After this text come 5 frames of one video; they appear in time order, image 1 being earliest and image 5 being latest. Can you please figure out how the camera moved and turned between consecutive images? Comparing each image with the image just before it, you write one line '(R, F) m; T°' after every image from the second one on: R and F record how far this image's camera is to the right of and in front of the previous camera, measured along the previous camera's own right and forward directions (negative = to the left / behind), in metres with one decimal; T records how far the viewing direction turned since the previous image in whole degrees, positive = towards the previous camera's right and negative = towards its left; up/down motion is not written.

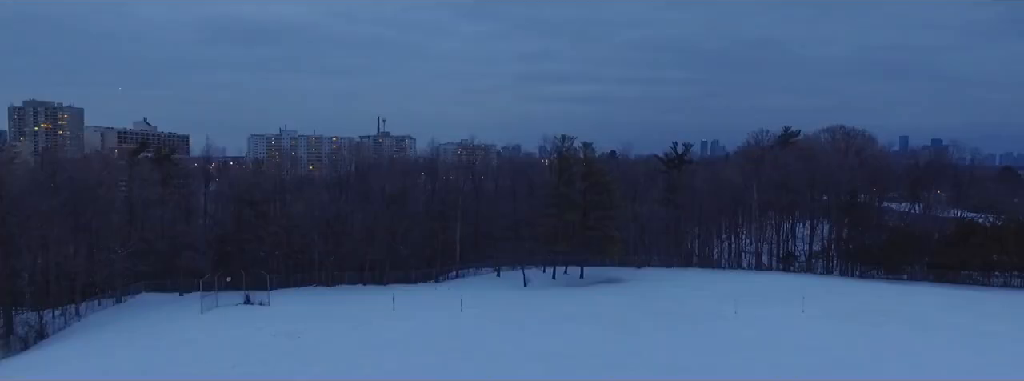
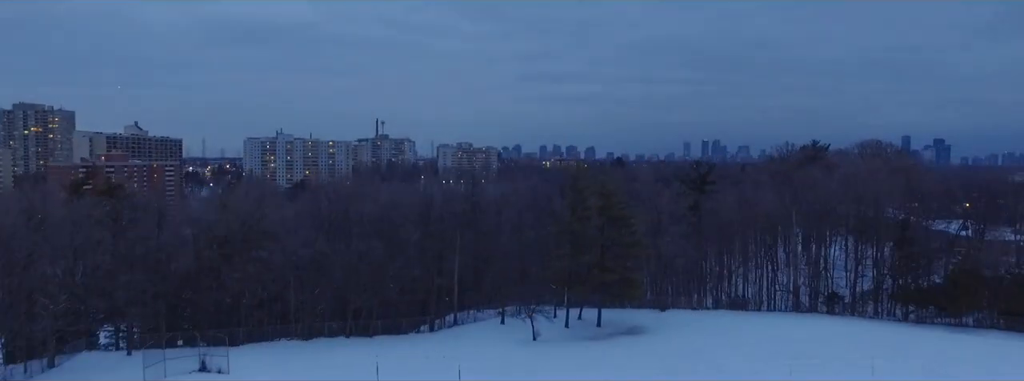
(-0.1, +2.1) m; 0°
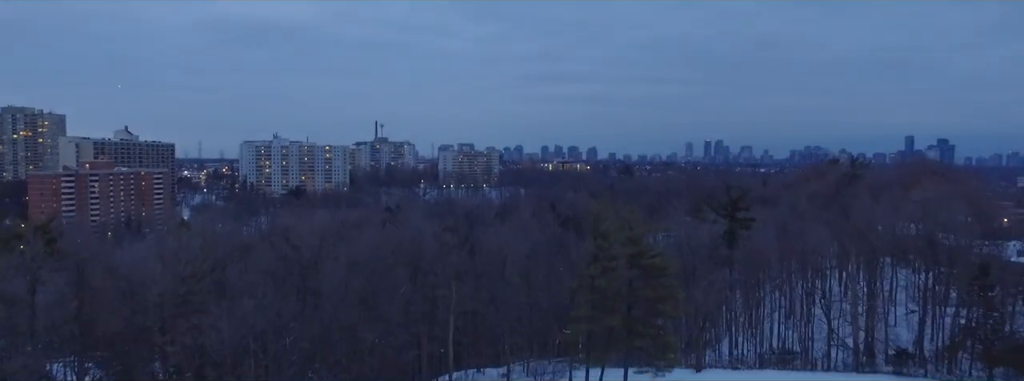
(-0.1, +2.4) m; 0°
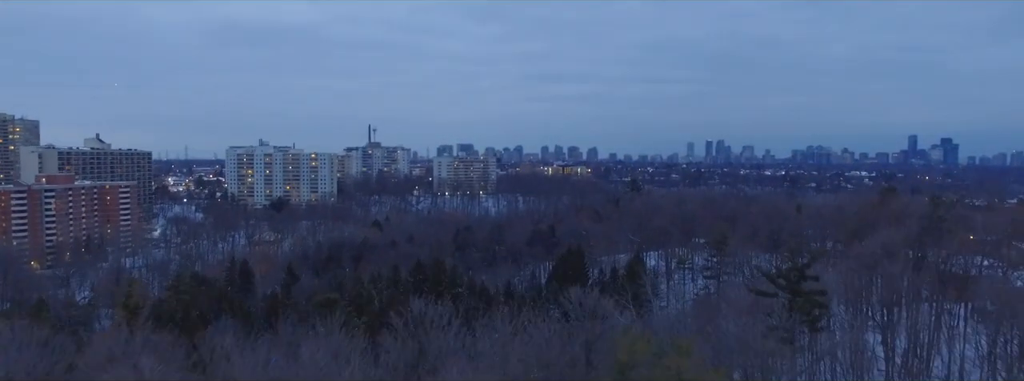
(+0.3, +4.6) m; 0°
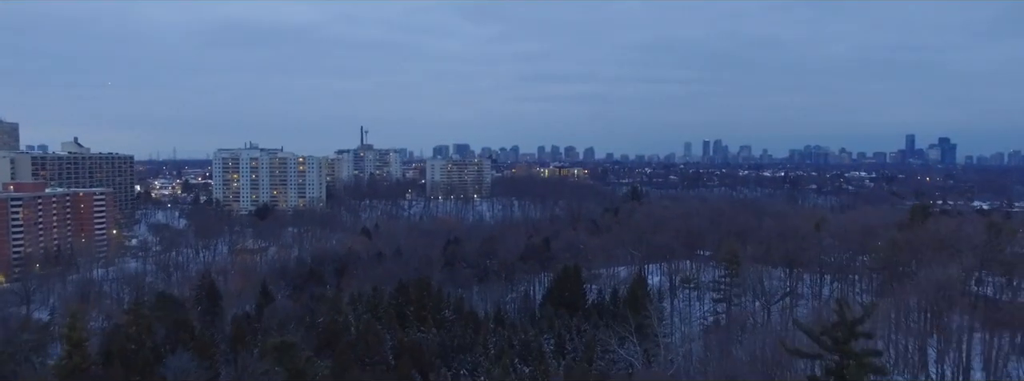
(+0.2, +2.5) m; 0°
